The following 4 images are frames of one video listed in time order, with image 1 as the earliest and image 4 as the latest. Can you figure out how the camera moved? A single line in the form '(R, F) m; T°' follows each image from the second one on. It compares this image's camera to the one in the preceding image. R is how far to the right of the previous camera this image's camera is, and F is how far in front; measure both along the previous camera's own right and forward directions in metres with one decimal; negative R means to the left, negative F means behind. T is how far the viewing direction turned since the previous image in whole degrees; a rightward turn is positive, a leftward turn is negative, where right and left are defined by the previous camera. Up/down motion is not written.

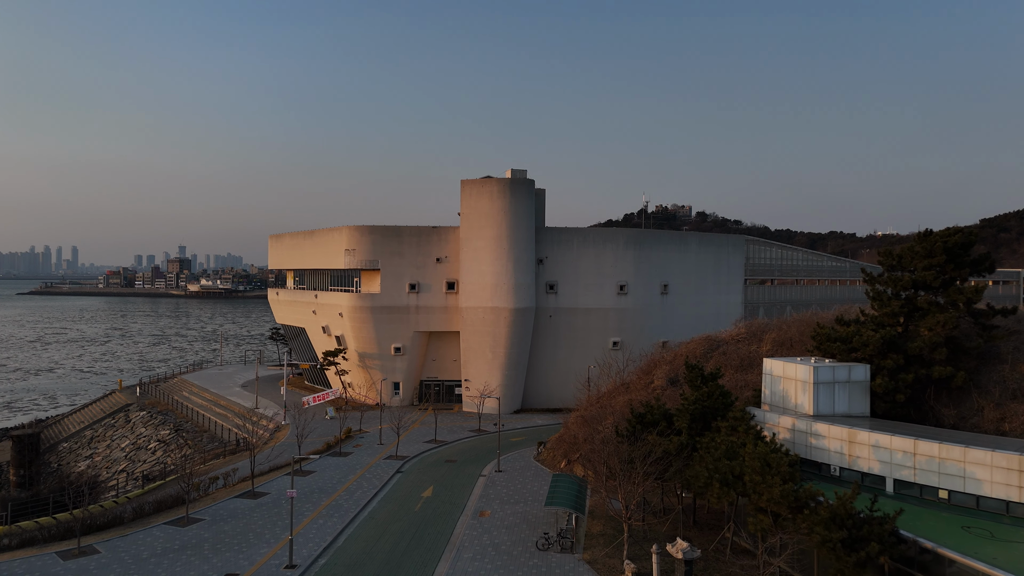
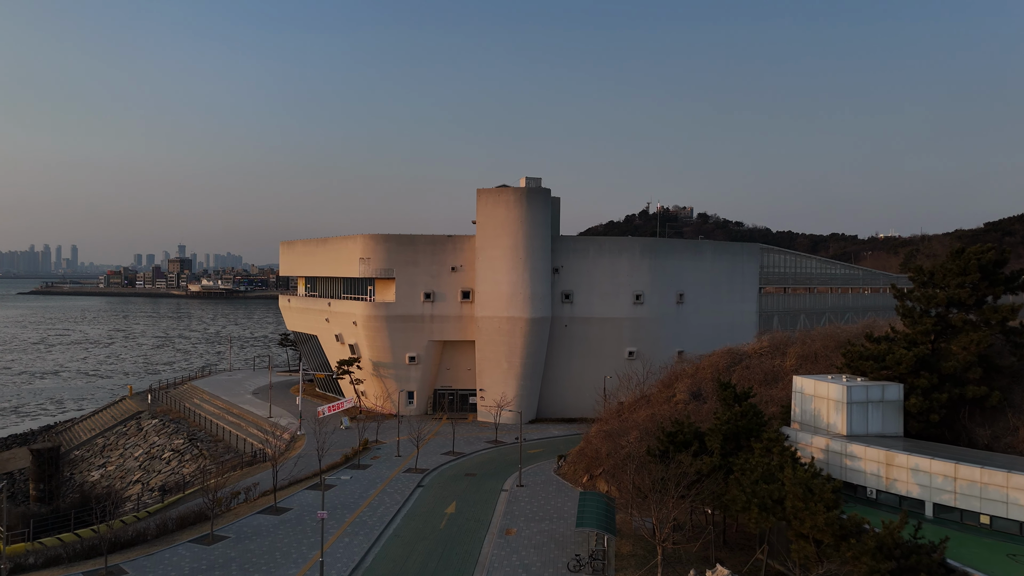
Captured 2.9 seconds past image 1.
(-1.0, +0.2) m; 0°
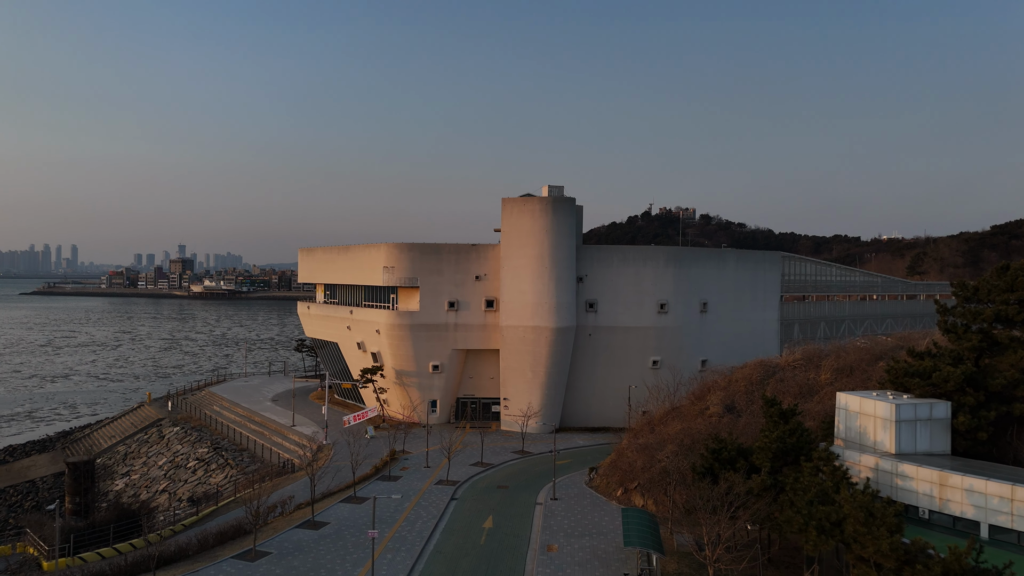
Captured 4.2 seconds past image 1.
(-1.5, 0.0) m; 0°
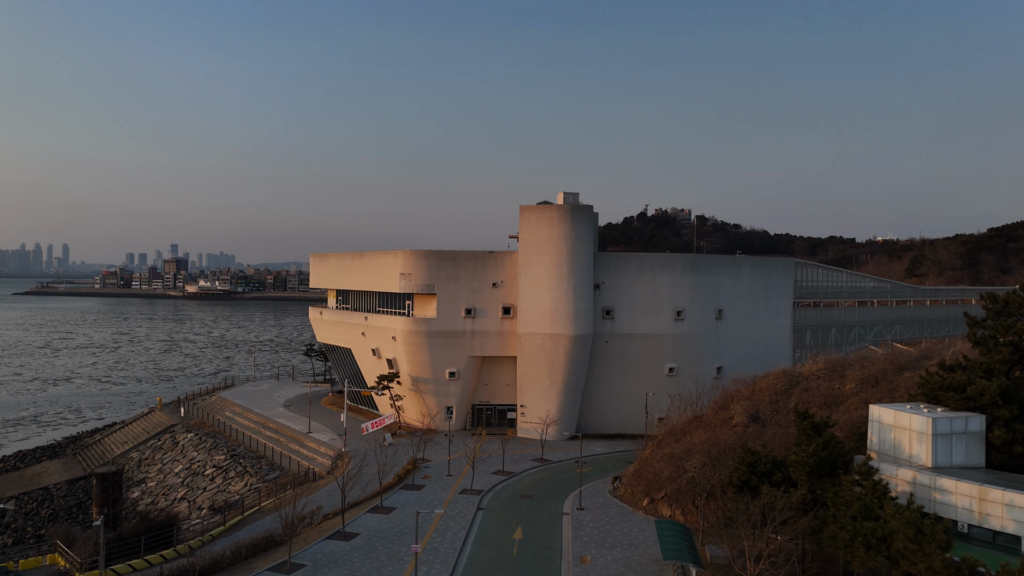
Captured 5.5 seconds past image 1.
(-1.4, 0.0) m; 0°
